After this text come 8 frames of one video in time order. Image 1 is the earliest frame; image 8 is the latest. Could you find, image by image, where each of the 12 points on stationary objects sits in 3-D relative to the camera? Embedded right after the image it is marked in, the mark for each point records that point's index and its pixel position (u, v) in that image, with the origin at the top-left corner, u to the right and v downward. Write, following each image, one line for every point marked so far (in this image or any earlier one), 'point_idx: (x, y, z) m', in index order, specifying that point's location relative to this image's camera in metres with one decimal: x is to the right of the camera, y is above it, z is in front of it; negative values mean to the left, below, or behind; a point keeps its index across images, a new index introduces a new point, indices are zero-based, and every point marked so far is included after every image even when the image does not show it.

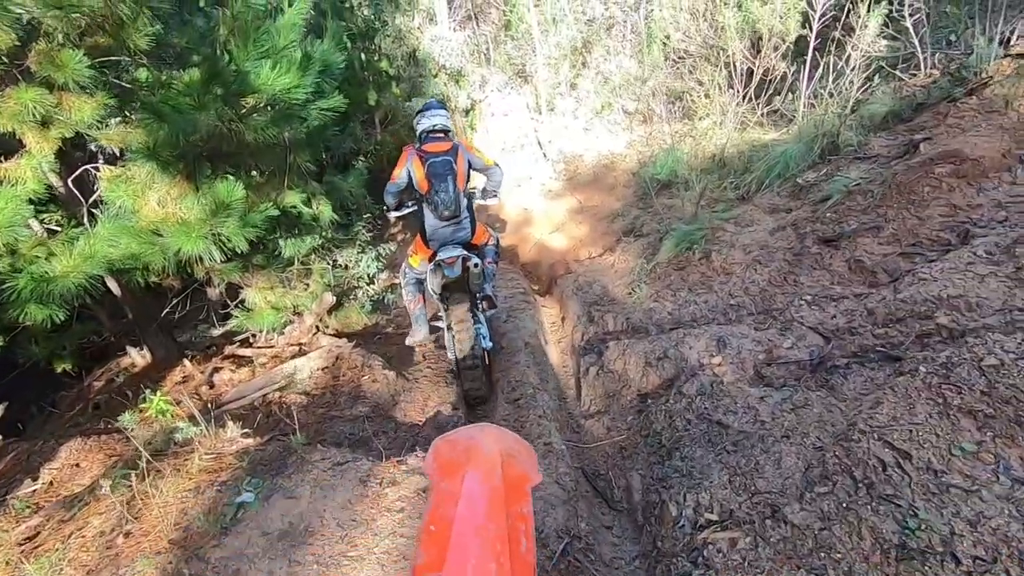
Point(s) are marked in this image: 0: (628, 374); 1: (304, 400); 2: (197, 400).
0: (+1.0, -0.8, +4.8) m
1: (-1.8, -1.0, +4.8) m
2: (-3.1, -1.1, +5.3) m
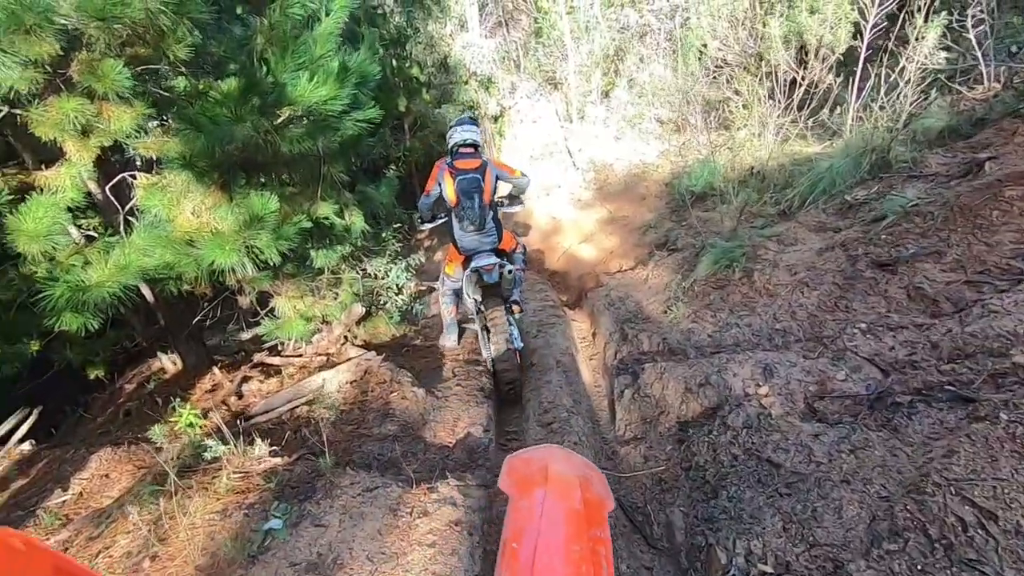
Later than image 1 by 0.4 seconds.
0: (+1.3, -1.0, +4.6) m
1: (-1.6, -1.1, +4.7) m
2: (-2.8, -1.2, +5.3) m
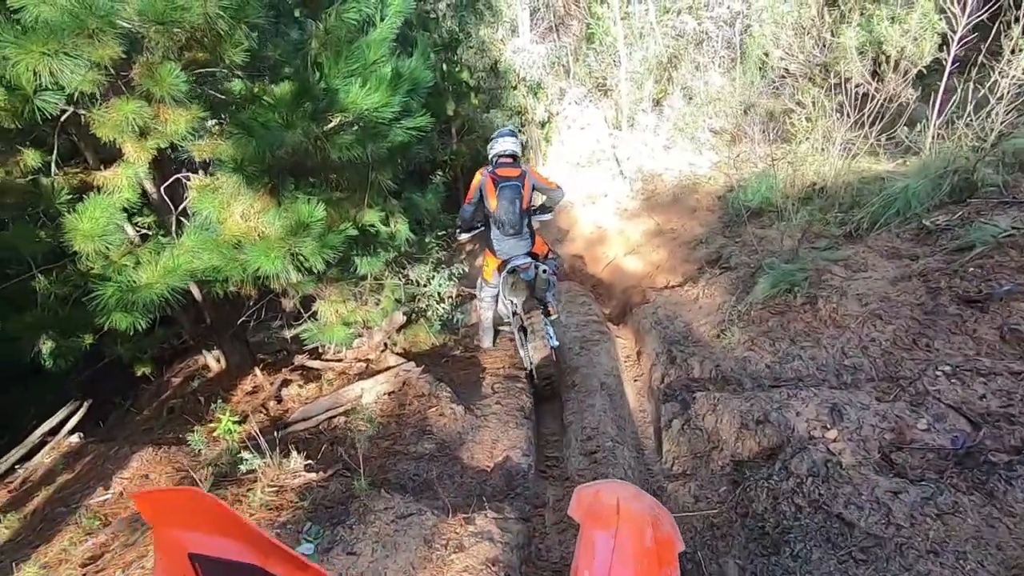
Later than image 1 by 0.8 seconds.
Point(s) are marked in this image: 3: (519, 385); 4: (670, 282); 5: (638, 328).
0: (+1.6, -1.2, +4.3) m
1: (-1.2, -1.2, +4.6) m
2: (-2.4, -1.3, +5.3) m
3: (+0.1, -1.0, +5.6) m
4: (+2.7, +0.1, +9.2) m
5: (+1.8, -0.6, +7.5) m
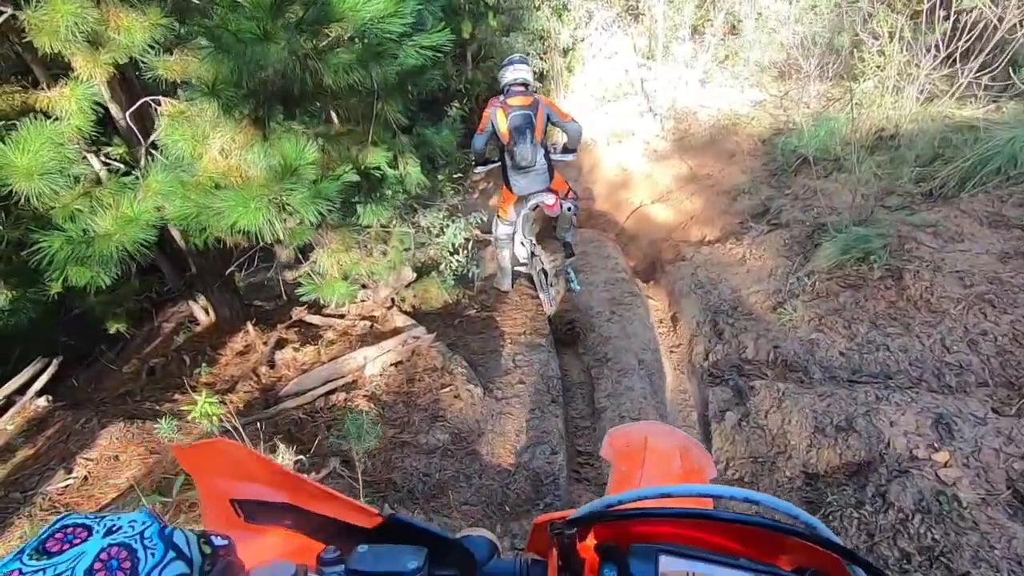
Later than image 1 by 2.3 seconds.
0: (+1.8, -1.0, +3.6) m
1: (-1.0, -0.9, +4.0) m
2: (-2.2, -0.8, +4.6) m
3: (+0.3, -0.6, +5.0) m
4: (+3.0, +0.8, +8.4) m
5: (+2.0, 0.0, +6.8) m
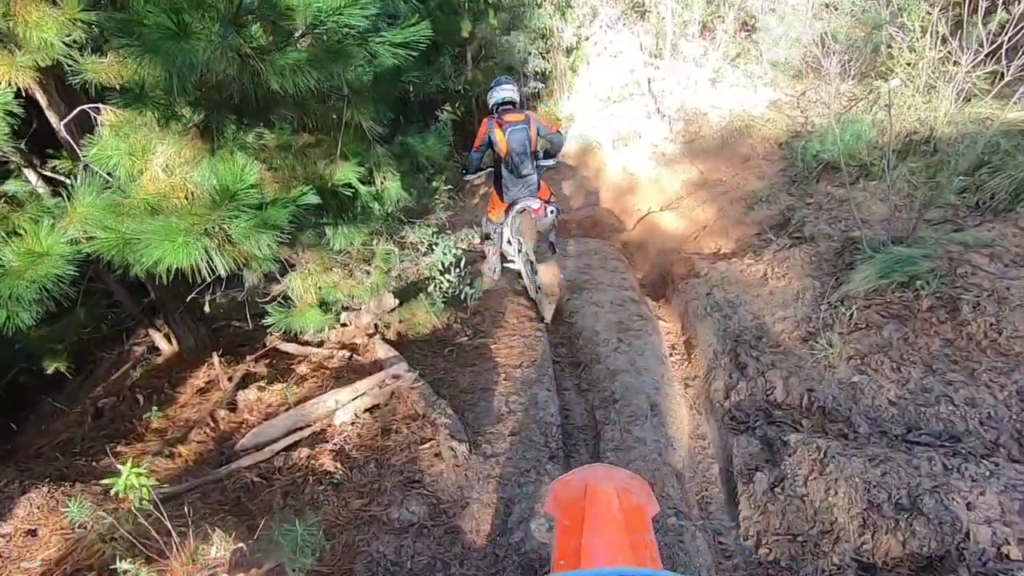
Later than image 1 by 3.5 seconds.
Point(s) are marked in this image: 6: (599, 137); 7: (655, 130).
0: (+1.8, -1.2, +3.0) m
1: (-1.1, -1.2, +3.4) m
2: (-2.3, -1.1, +4.1) m
3: (+0.3, -0.9, +4.3) m
4: (+3.0, +0.6, +7.7) m
5: (+2.0, -0.3, +6.1) m
6: (+2.0, +3.4, +12.3) m
7: (+3.1, +3.5, +11.9) m
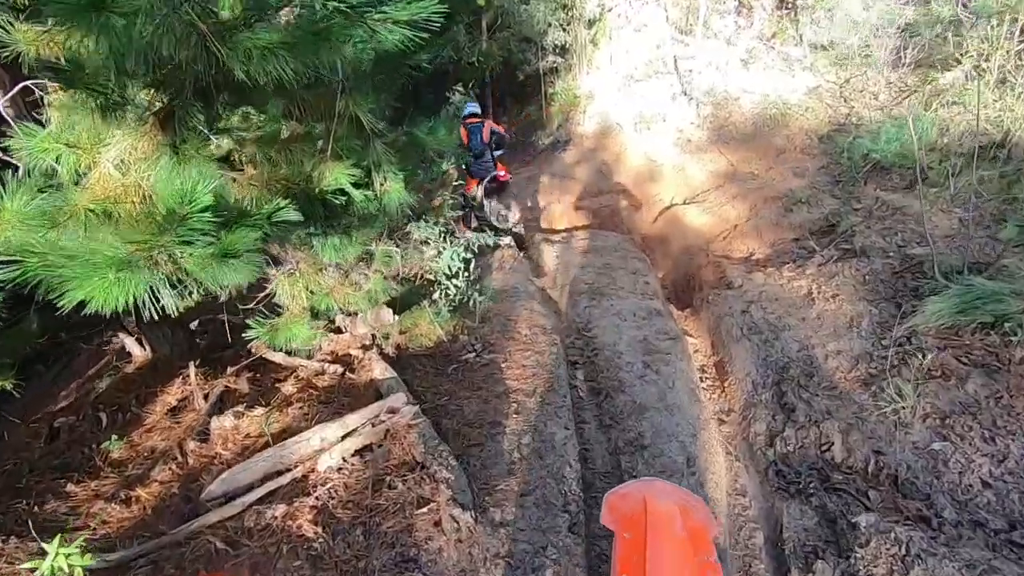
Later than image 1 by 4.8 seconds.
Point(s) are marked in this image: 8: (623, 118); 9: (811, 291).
0: (+1.8, -1.6, +2.4) m
1: (-1.0, -1.3, +2.8) m
2: (-2.2, -1.2, +3.5) m
3: (+0.3, -1.1, +3.8) m
4: (+3.2, +0.4, +7.0) m
5: (+2.1, -0.4, +5.5) m
6: (+2.3, +3.6, +11.4) m
7: (+3.5, +3.6, +11.0) m
8: (+2.3, +3.6, +11.4) m
9: (+2.9, 0.0, +5.3) m
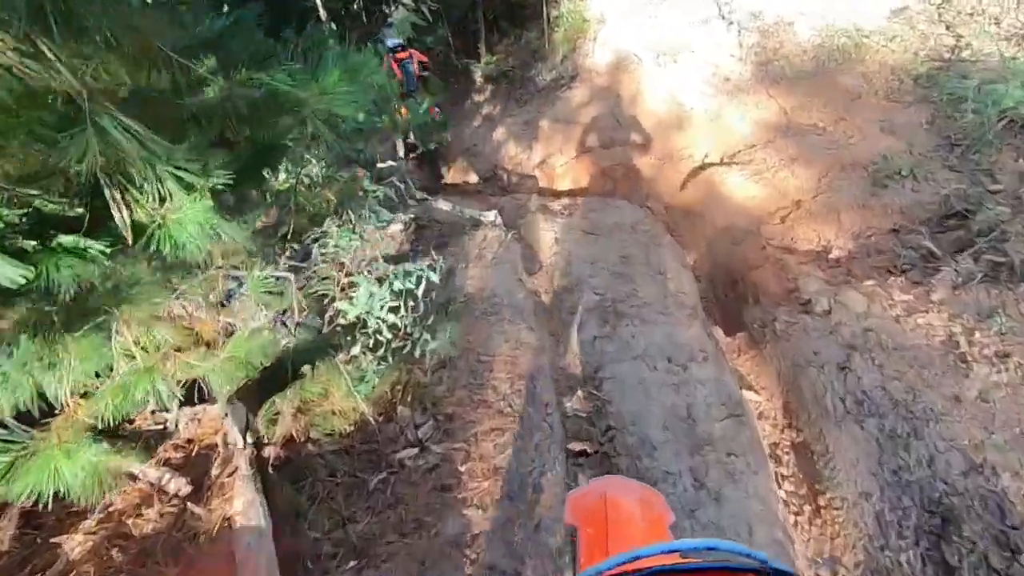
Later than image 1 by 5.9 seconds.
0: (+1.6, -2.2, +0.6) m
1: (-1.2, -1.9, +1.0) m
2: (-2.4, -1.6, +1.7) m
3: (+0.1, -1.5, +1.9) m
4: (+3.0, +0.3, +5.0) m
5: (+1.9, -0.7, +3.6) m
6: (+2.2, +4.0, +9.0) m
7: (+3.3, +3.9, +8.6) m
8: (+2.2, +4.0, +9.0) m
9: (+2.7, -0.3, +3.3) m
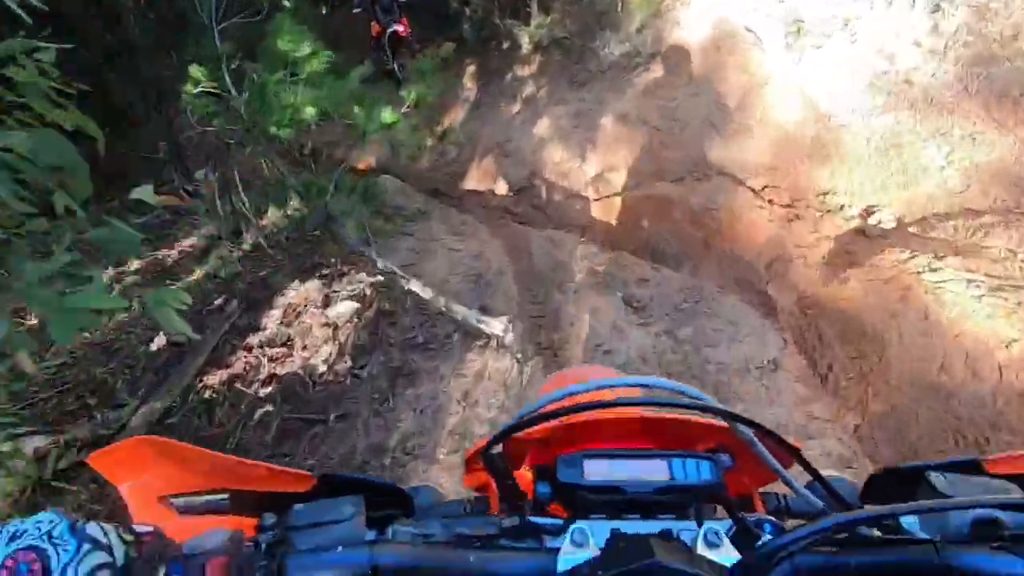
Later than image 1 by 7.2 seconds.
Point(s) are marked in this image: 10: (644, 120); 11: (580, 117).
0: (+1.0, -3.9, -2.2) m
1: (-1.7, -3.3, -1.7) m
2: (-2.8, -2.9, -0.9) m
3: (-0.3, -3.0, -0.9) m
4: (+2.9, -1.2, +1.9) m
5: (+1.7, -2.2, +0.6) m
6: (+2.8, +2.7, +5.6) m
7: (+3.9, +2.5, +5.1) m
8: (+2.8, +2.7, +5.6) m
9: (+2.5, -2.0, +0.2) m
10: (+1.5, +1.9, +6.2) m
11: (+0.8, +1.9, +6.4) m
